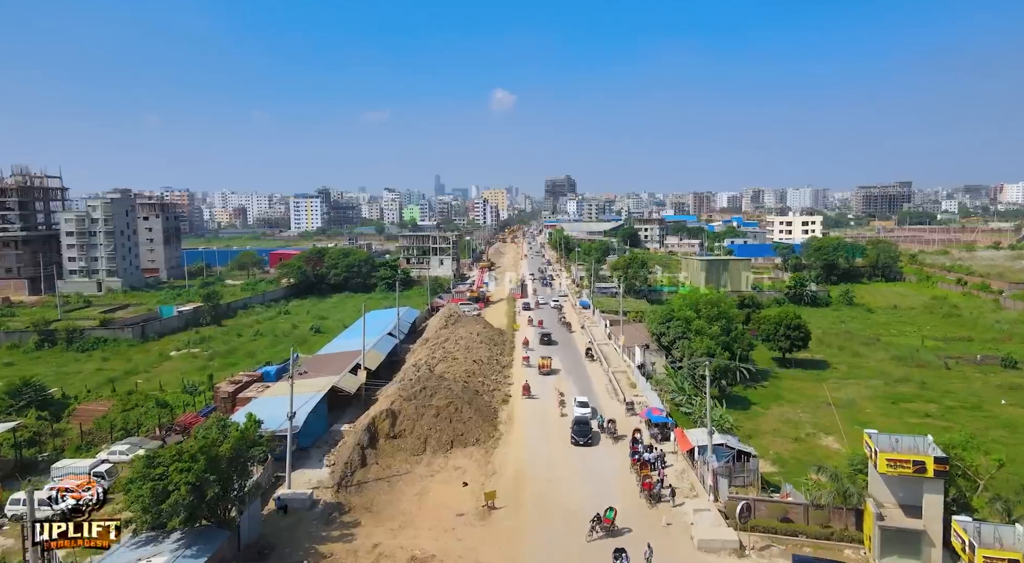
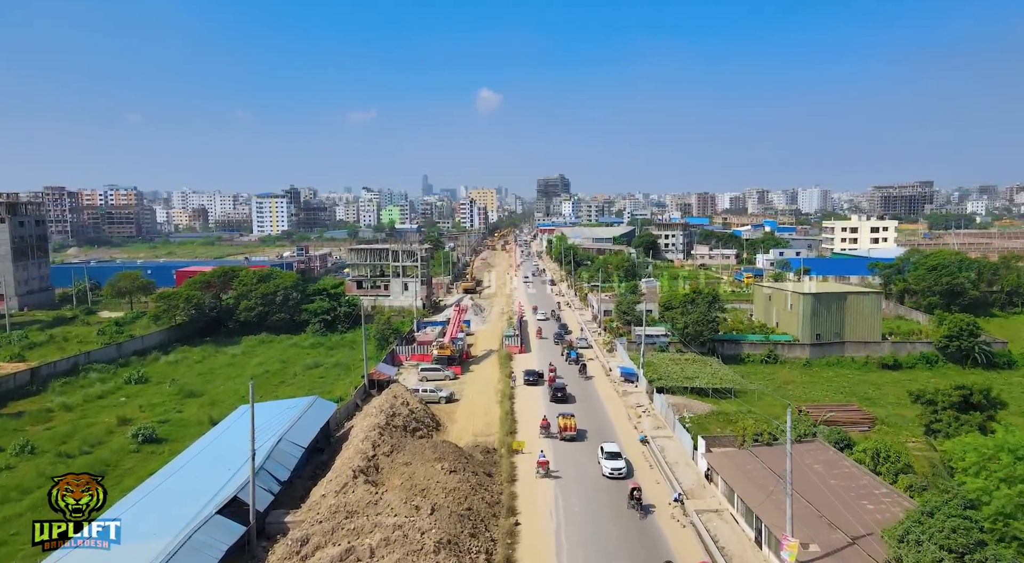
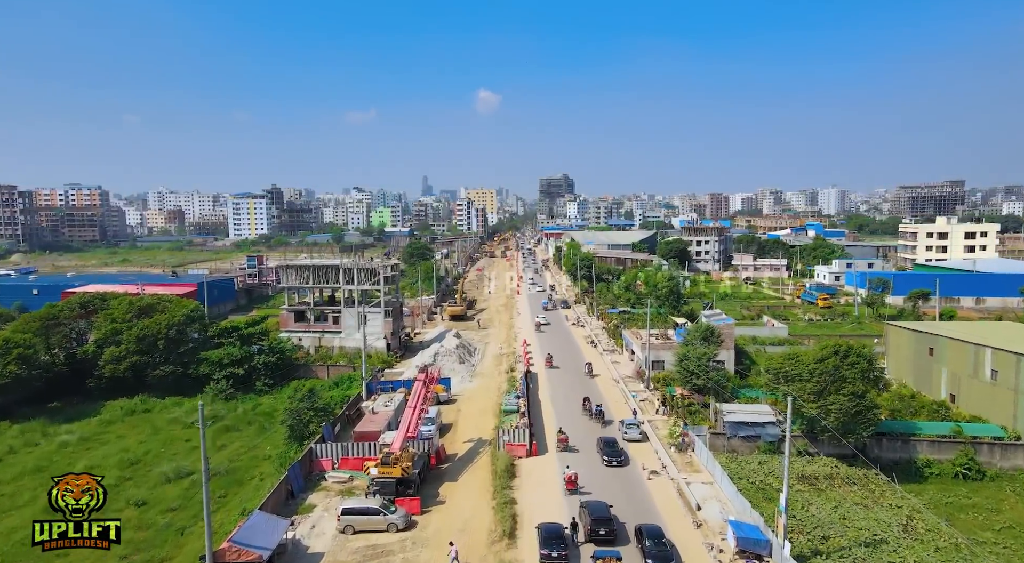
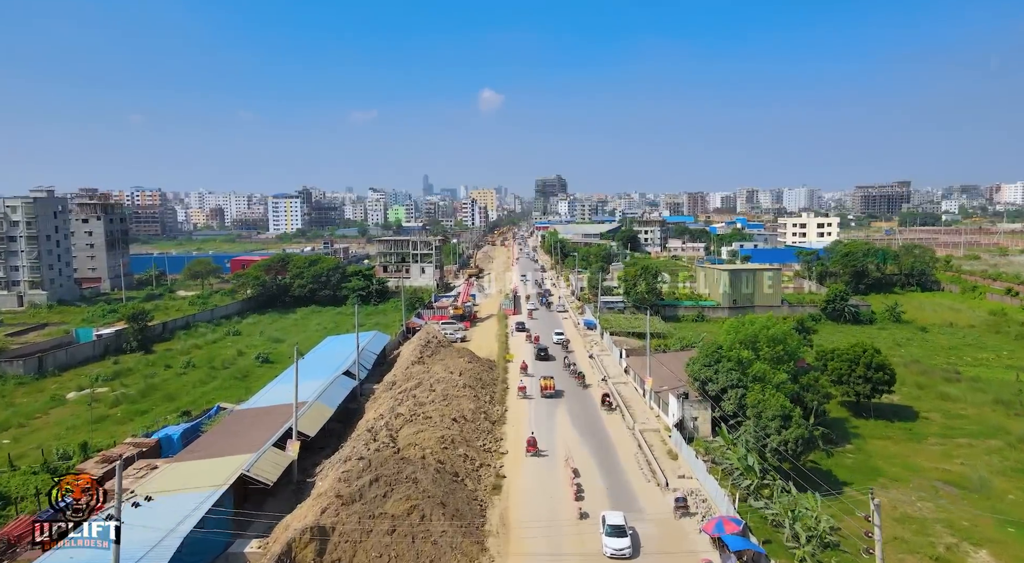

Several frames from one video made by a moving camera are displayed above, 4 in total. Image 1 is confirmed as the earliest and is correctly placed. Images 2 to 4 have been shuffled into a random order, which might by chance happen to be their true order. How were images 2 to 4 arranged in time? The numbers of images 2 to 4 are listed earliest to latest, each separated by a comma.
4, 2, 3
